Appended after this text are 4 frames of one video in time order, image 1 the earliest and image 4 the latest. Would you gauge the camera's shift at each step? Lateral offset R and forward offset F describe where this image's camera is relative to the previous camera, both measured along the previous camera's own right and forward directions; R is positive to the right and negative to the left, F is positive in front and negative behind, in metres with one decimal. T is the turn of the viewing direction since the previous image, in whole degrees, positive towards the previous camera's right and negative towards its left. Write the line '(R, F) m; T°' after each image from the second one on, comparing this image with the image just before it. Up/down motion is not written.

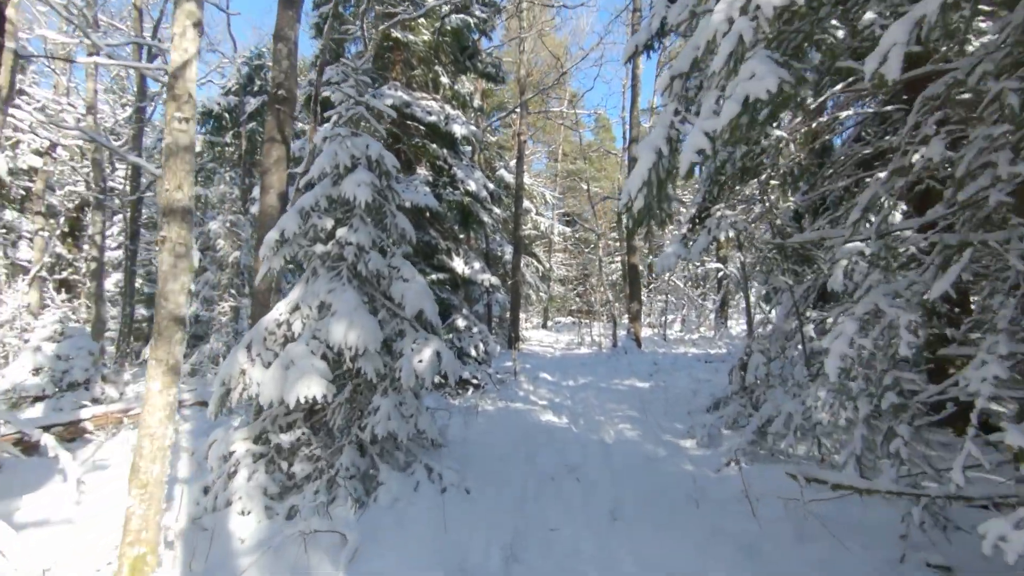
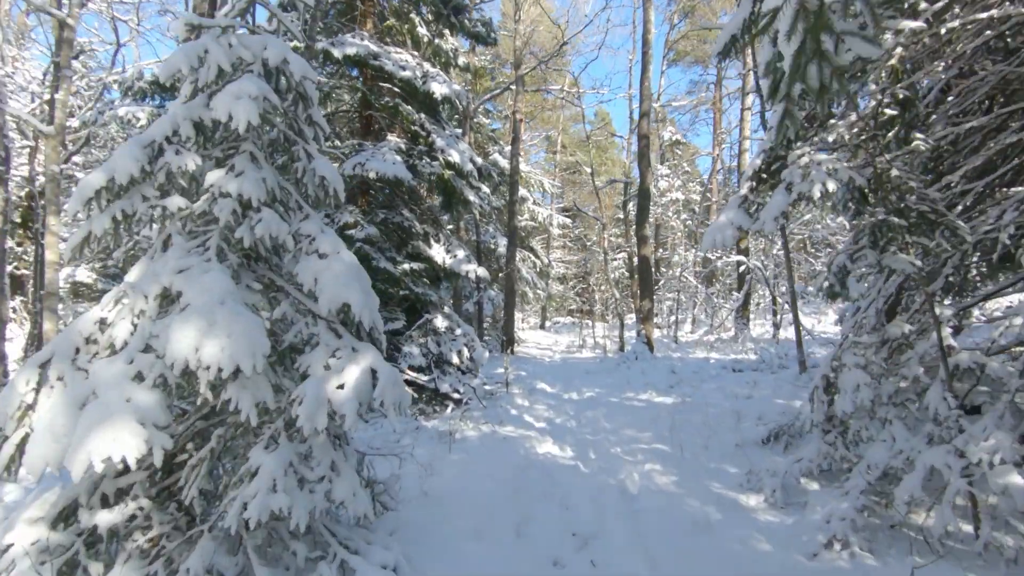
(+0.1, +2.2) m; 0°
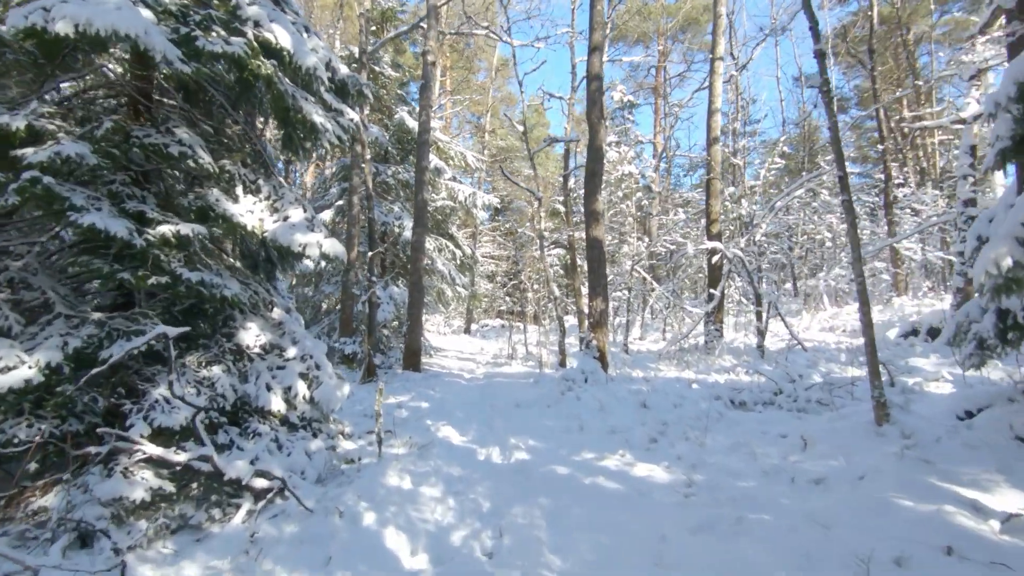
(+0.6, +4.3) m; +7°
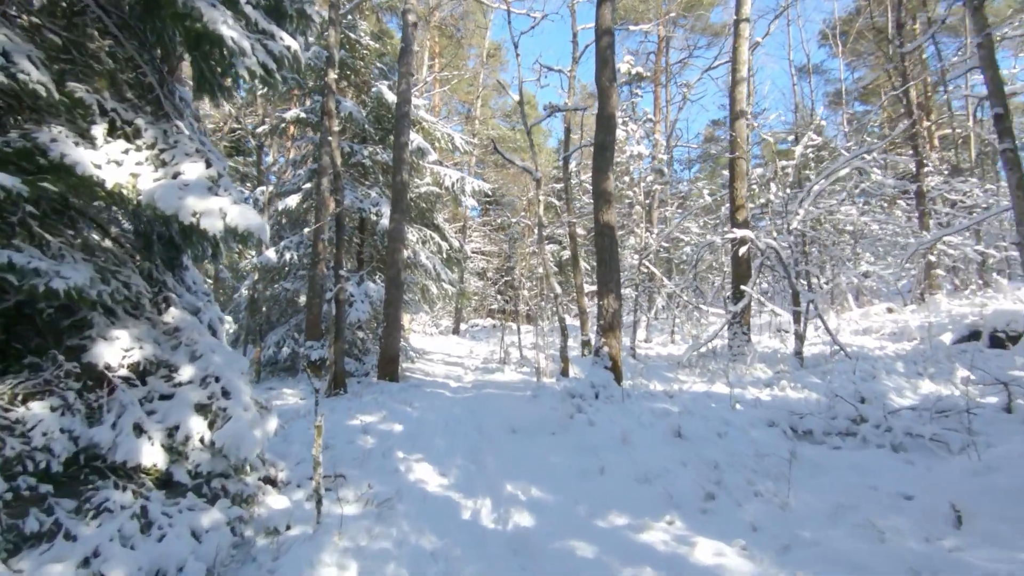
(-0.1, +1.9) m; +1°
